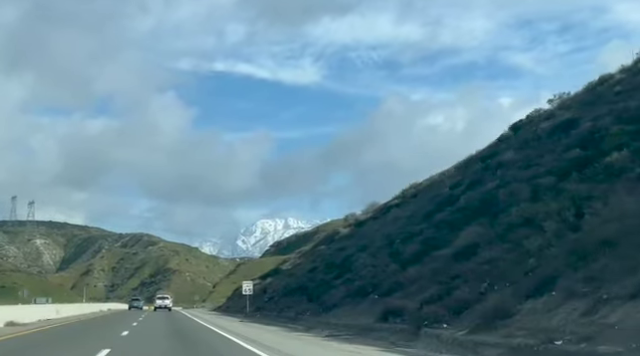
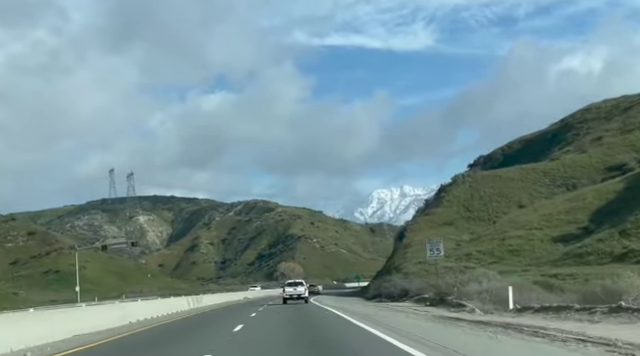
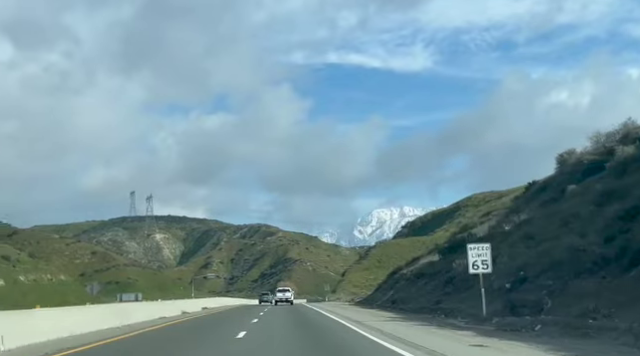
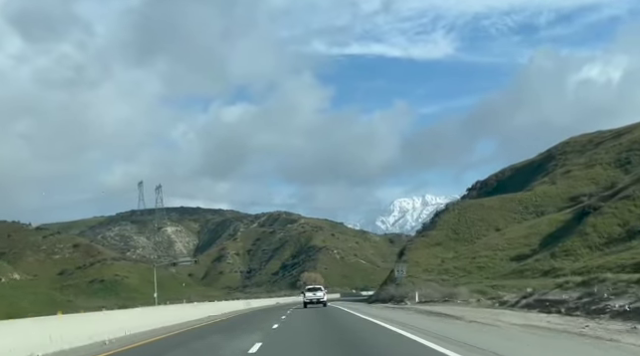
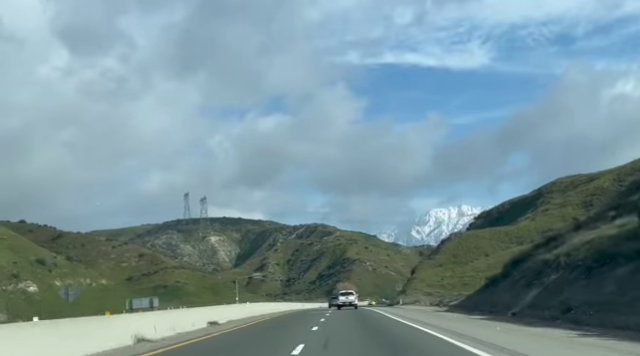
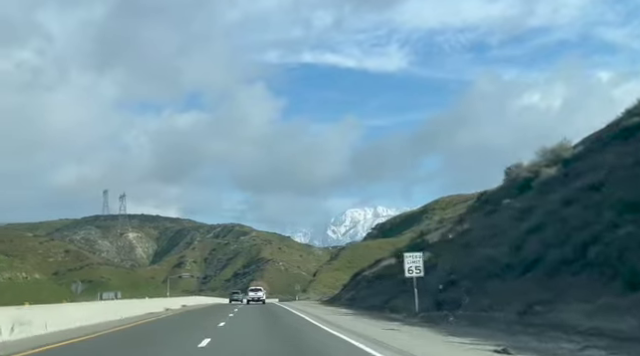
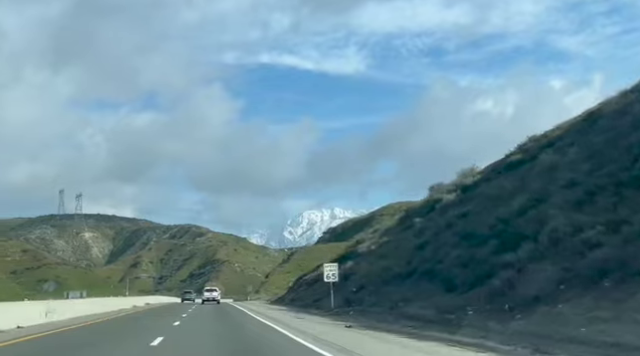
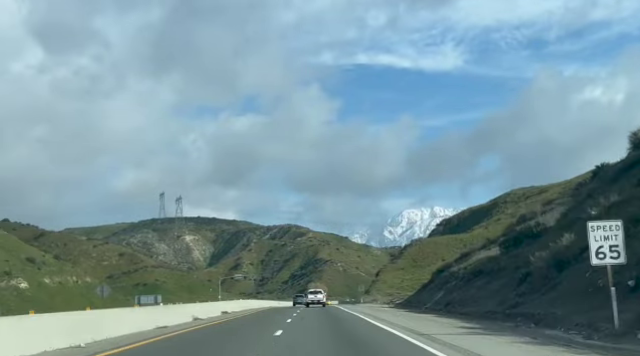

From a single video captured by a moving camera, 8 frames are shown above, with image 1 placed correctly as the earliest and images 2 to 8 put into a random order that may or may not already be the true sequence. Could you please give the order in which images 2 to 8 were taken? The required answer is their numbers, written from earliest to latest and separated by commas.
7, 6, 3, 8, 5, 4, 2
